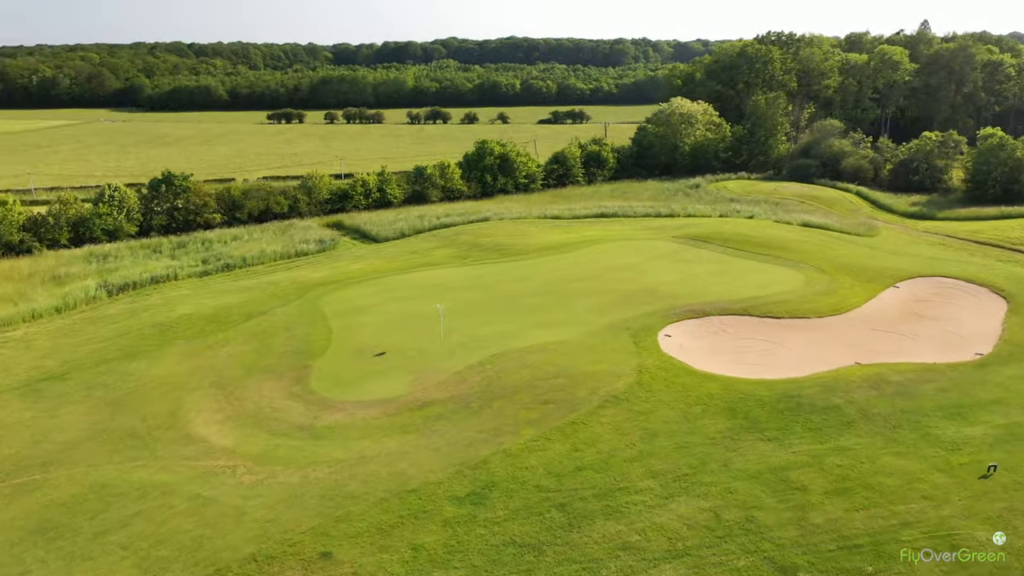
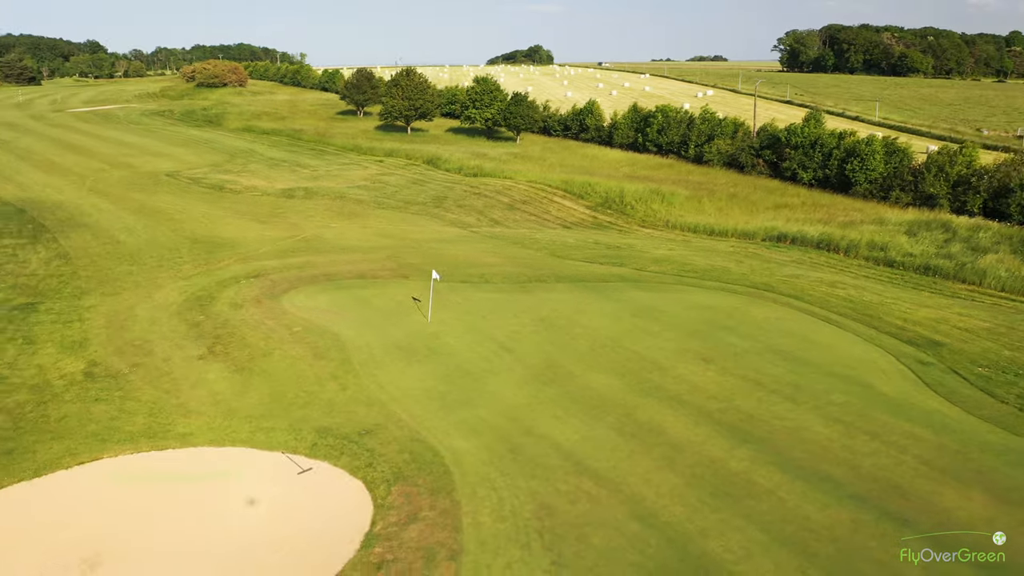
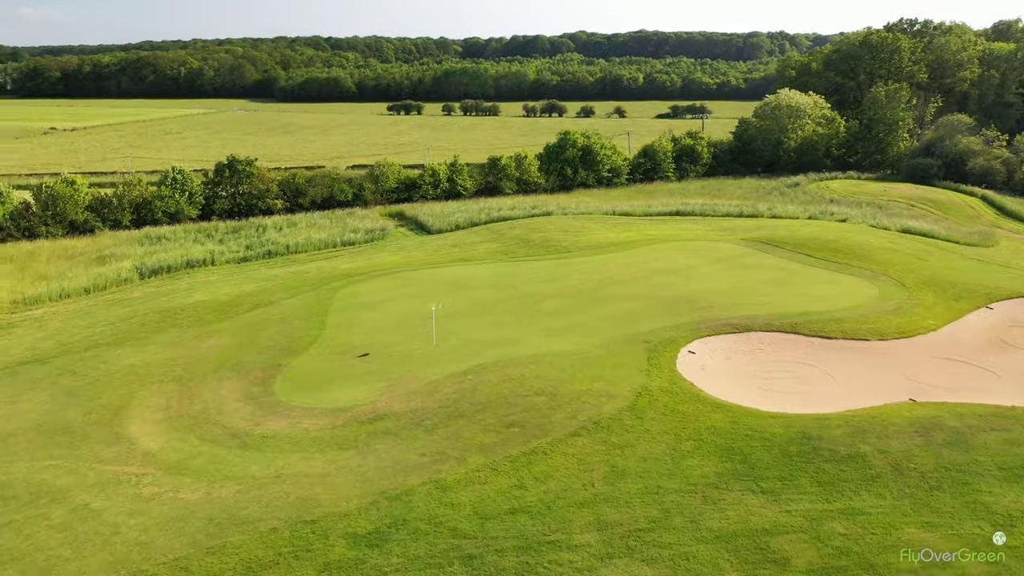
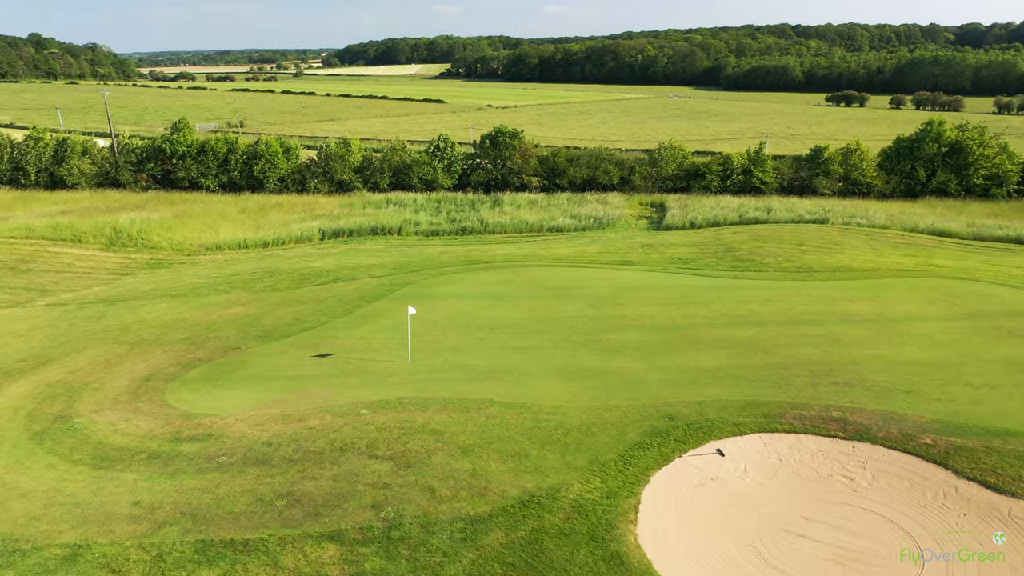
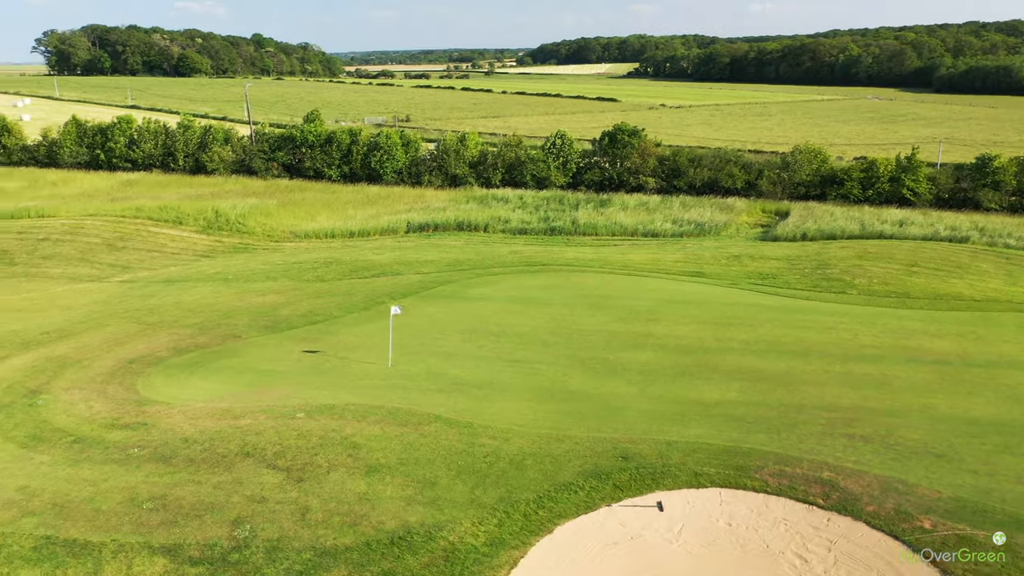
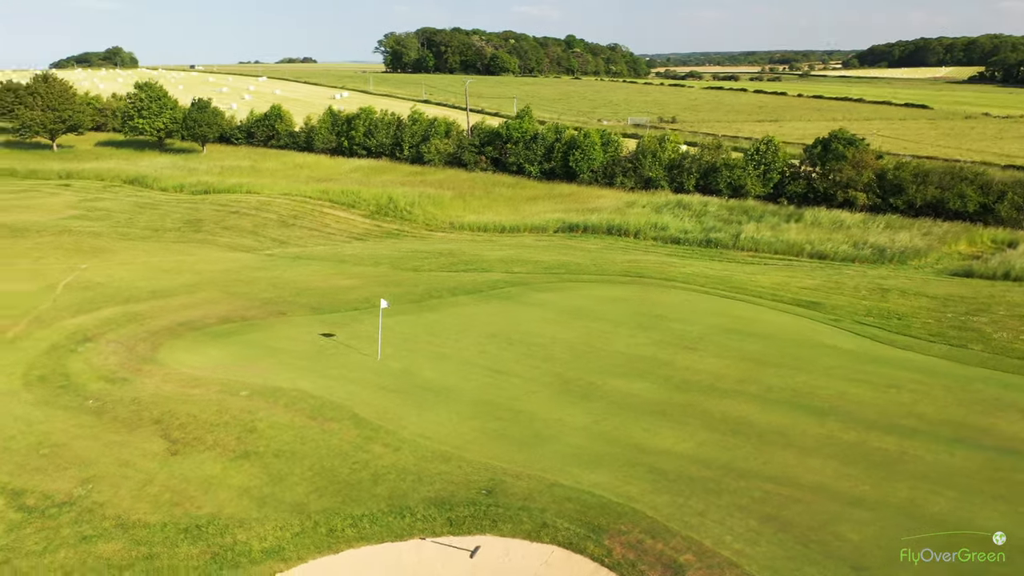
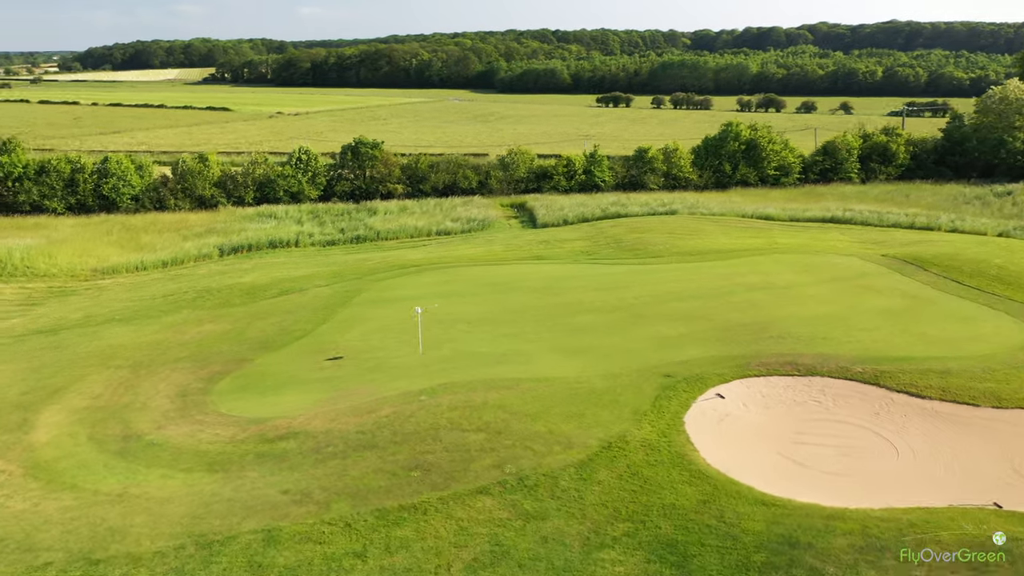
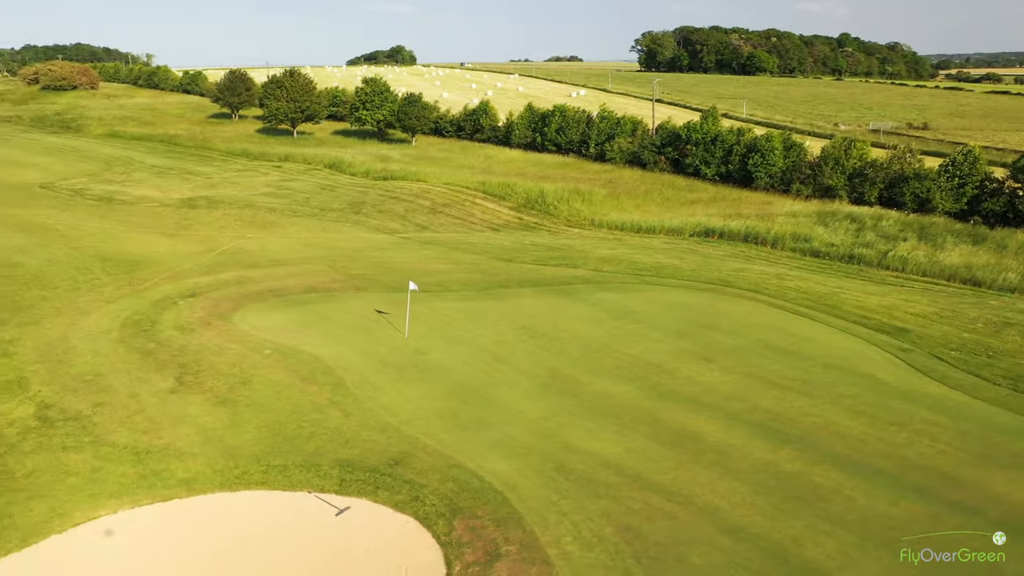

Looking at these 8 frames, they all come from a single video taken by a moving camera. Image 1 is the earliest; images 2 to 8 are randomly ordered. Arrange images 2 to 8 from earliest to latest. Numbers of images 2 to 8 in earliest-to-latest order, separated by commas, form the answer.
3, 7, 4, 5, 6, 8, 2
